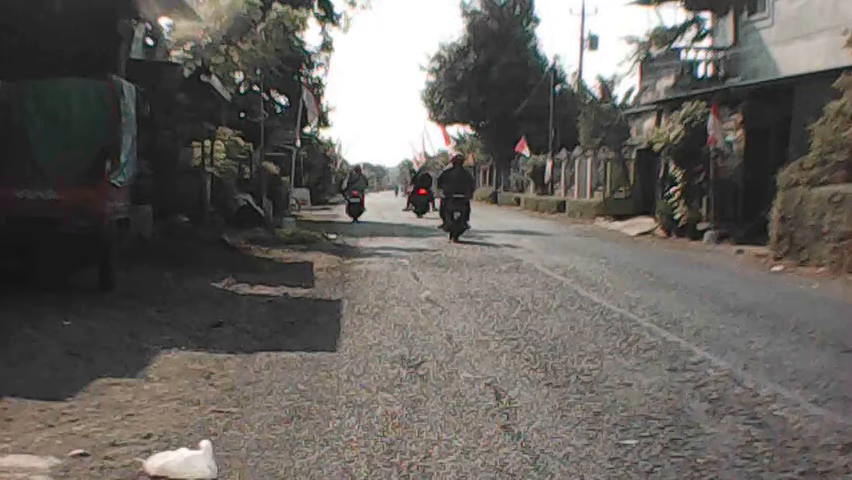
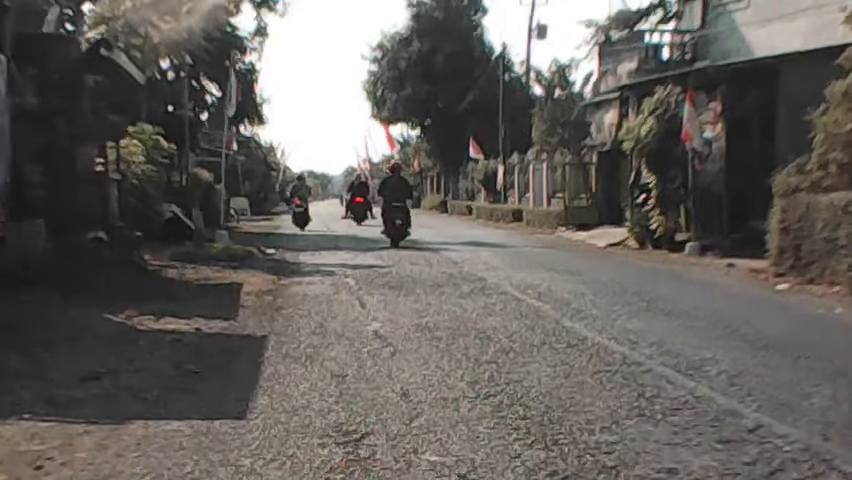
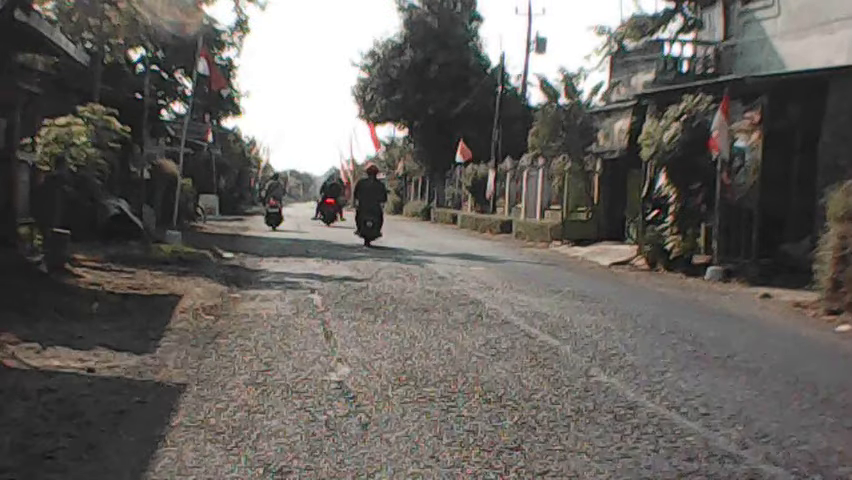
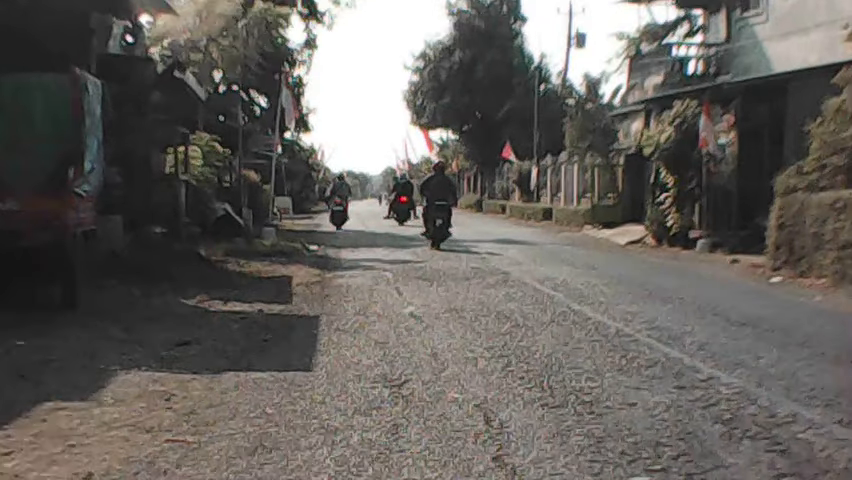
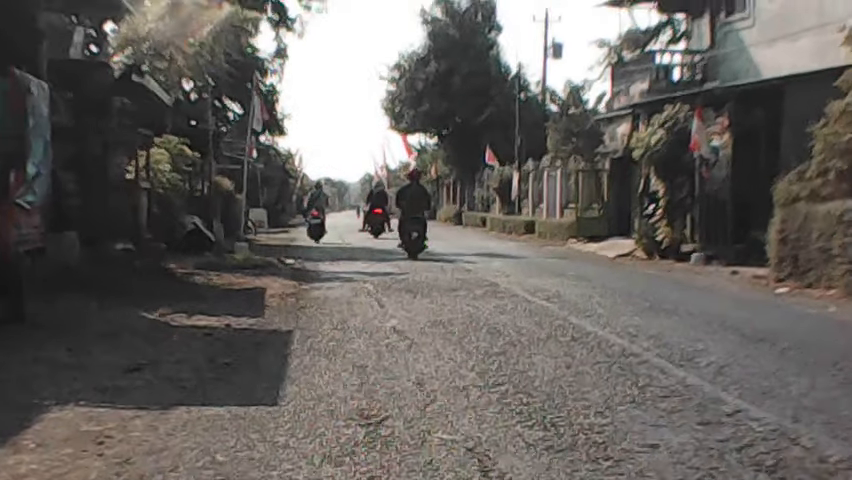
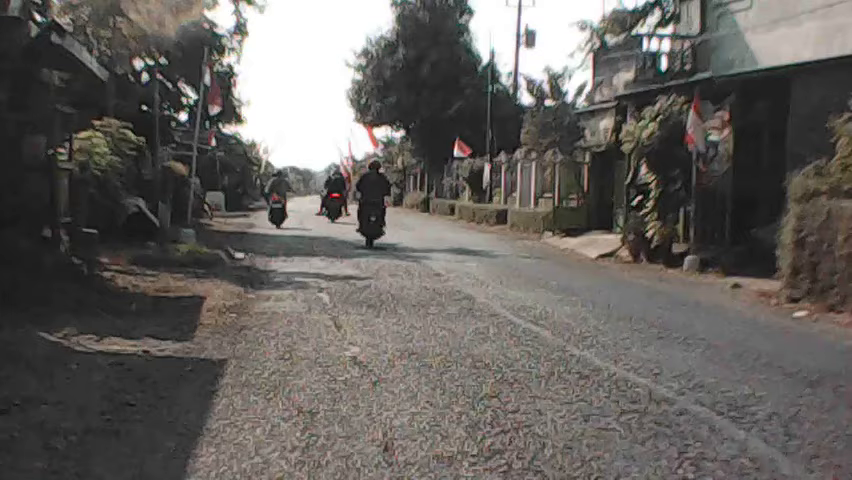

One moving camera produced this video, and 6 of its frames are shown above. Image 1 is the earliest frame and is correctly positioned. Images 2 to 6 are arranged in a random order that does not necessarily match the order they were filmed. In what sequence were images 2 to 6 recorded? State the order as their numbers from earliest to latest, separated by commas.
4, 5, 2, 6, 3
